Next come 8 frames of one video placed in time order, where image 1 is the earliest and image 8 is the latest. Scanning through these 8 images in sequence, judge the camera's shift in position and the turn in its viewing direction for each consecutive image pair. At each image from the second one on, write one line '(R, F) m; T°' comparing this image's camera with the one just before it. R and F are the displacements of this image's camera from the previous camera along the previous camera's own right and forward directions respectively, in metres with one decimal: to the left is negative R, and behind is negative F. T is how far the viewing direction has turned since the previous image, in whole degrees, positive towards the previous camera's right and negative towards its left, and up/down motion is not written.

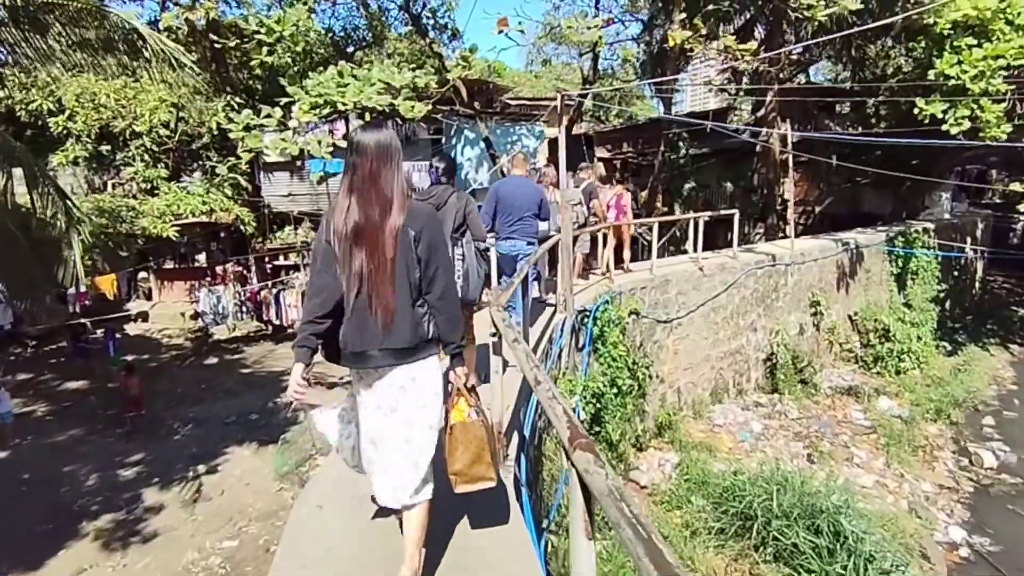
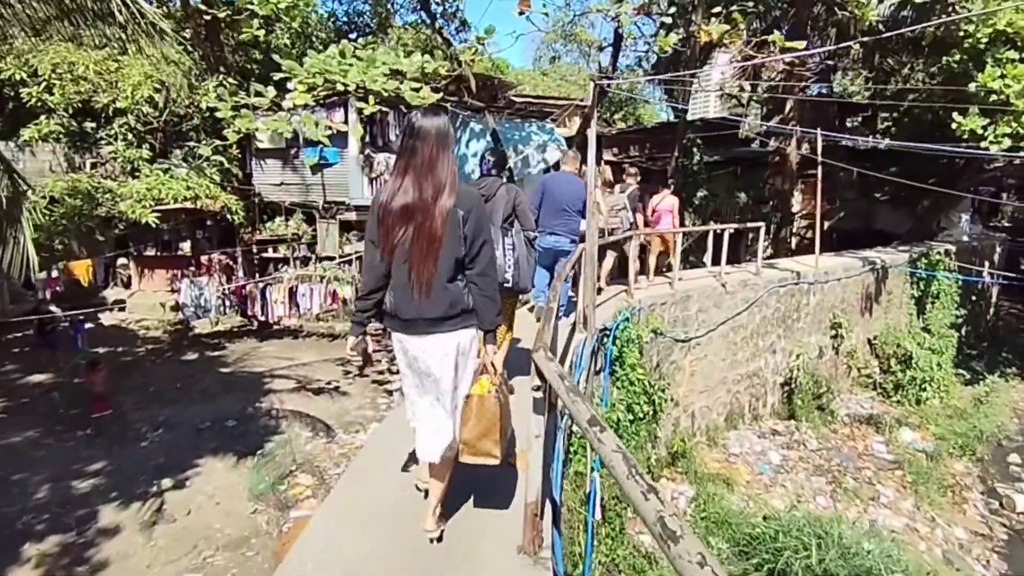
(-0.2, +0.8) m; +1°
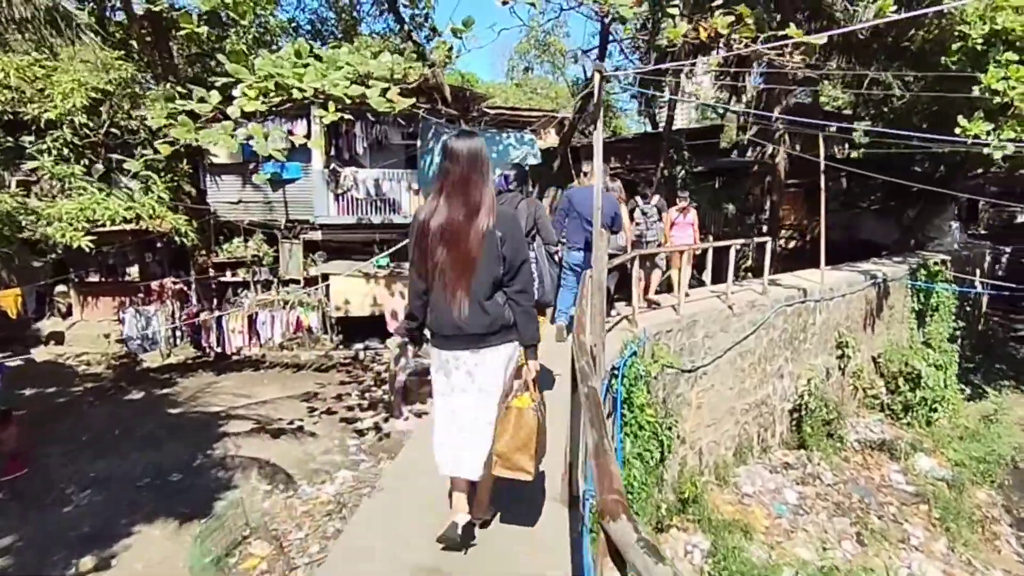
(-0.1, +1.0) m; +3°
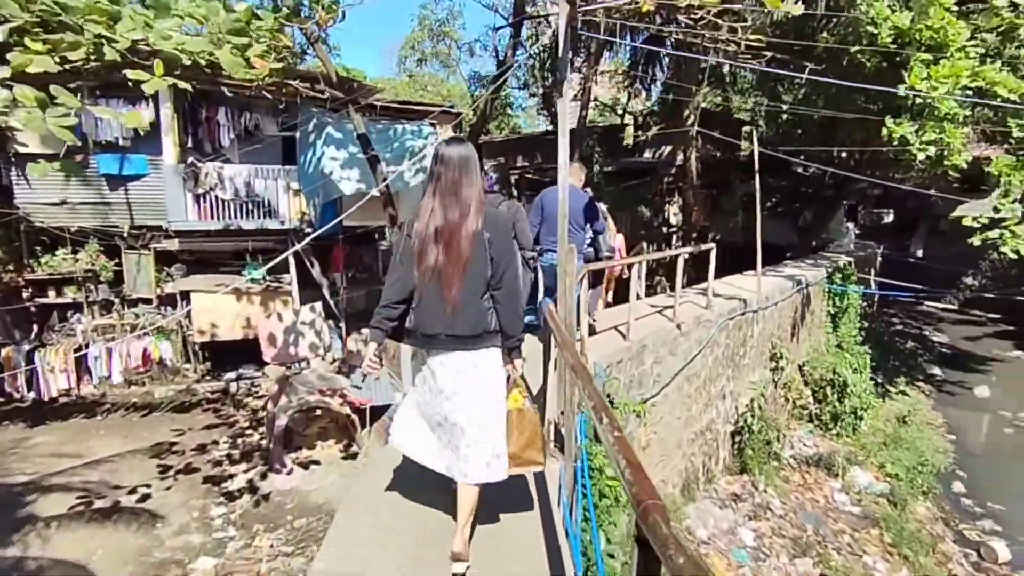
(-0.2, +1.6) m; +10°
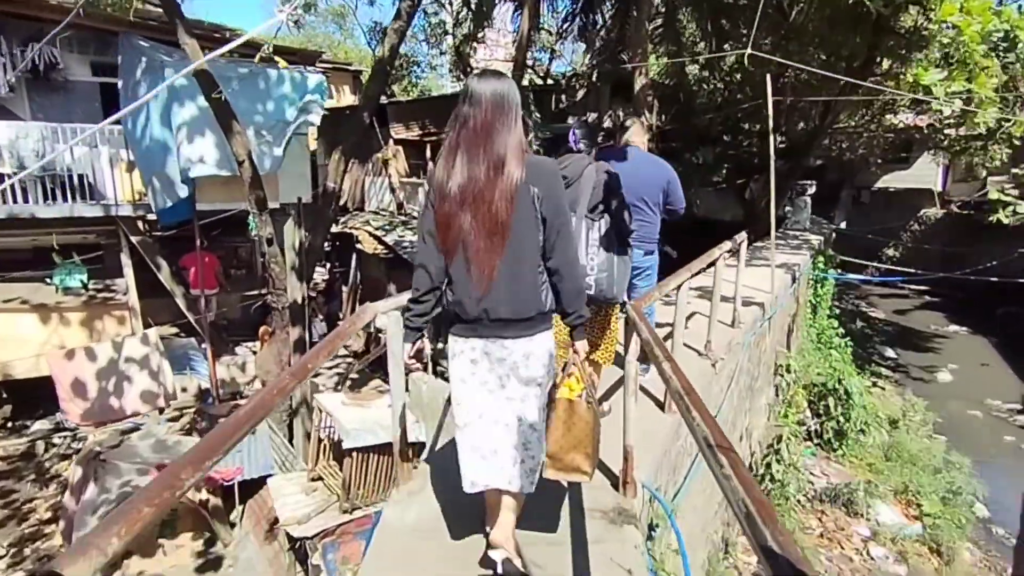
(-0.2, +2.8) m; +9°
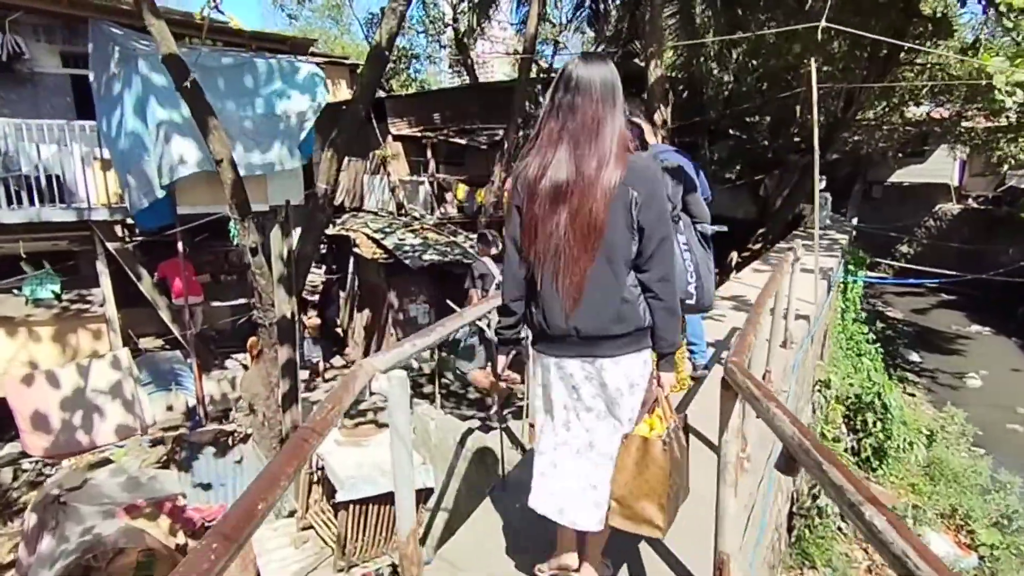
(-0.2, +0.7) m; 0°
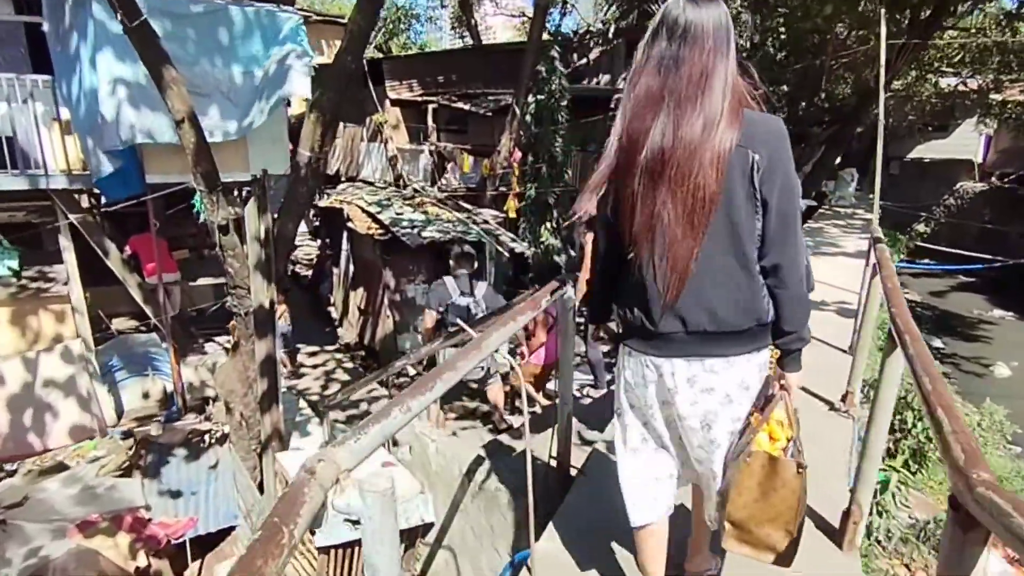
(-0.1, +0.8) m; 0°
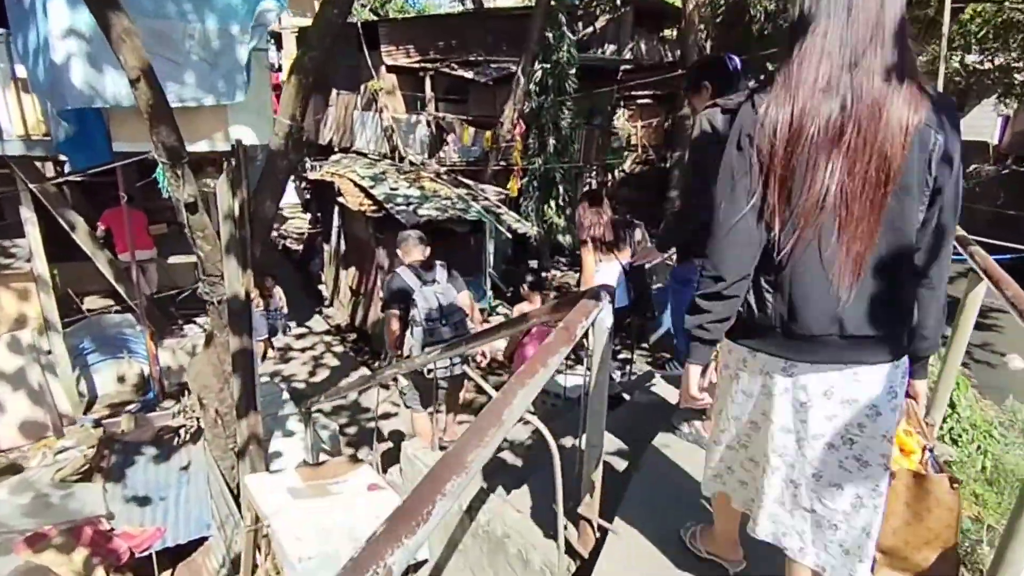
(-0.1, +0.6) m; 0°
